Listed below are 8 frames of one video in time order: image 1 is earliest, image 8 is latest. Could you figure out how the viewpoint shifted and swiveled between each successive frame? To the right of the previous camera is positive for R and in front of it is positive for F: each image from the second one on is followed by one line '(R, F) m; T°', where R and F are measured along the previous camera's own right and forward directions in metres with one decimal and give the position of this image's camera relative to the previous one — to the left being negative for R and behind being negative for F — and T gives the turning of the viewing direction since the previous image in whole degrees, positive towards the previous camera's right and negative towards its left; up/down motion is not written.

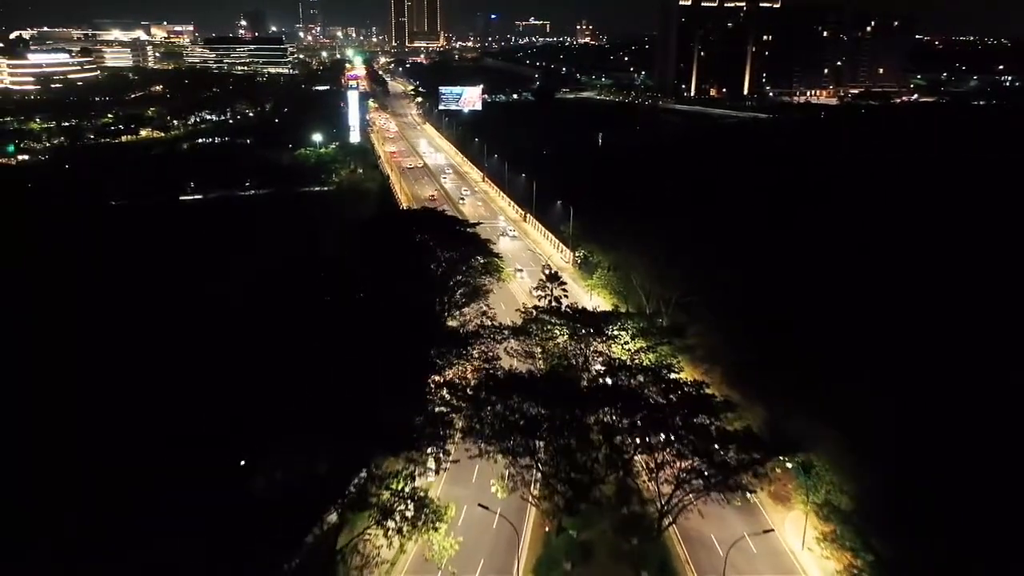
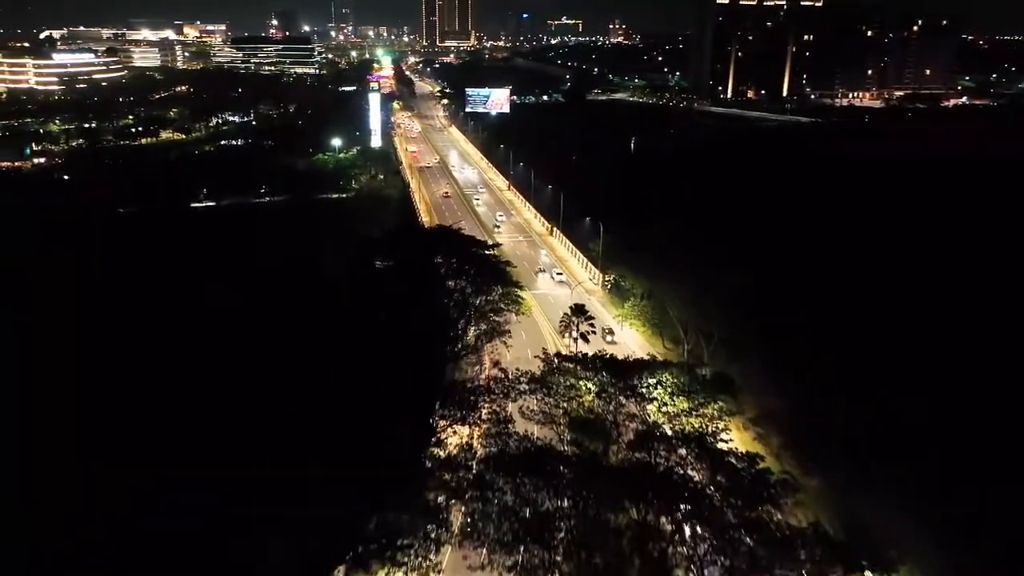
(+0.2, +2.6) m; -2°
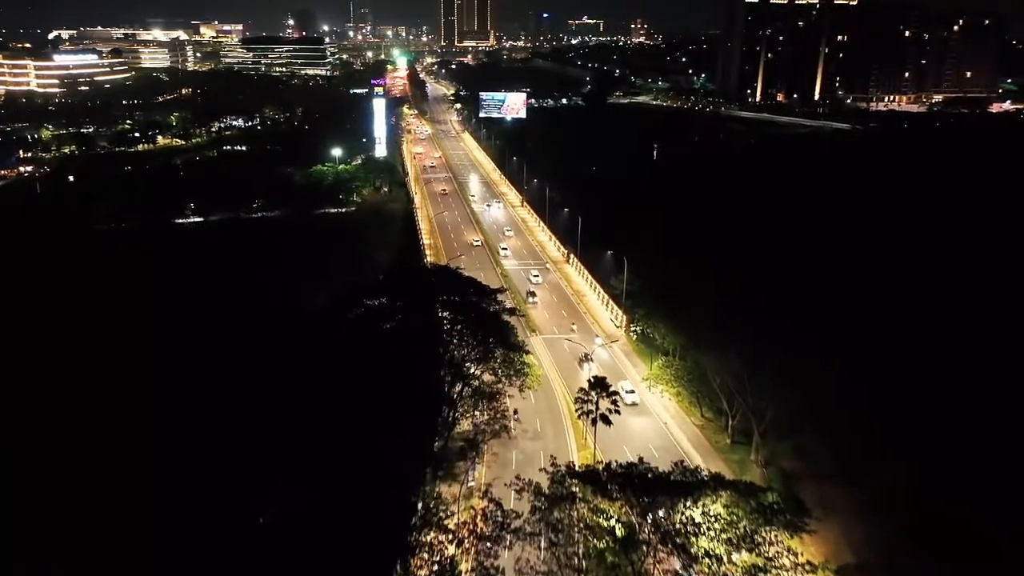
(+0.3, +4.1) m; -1°
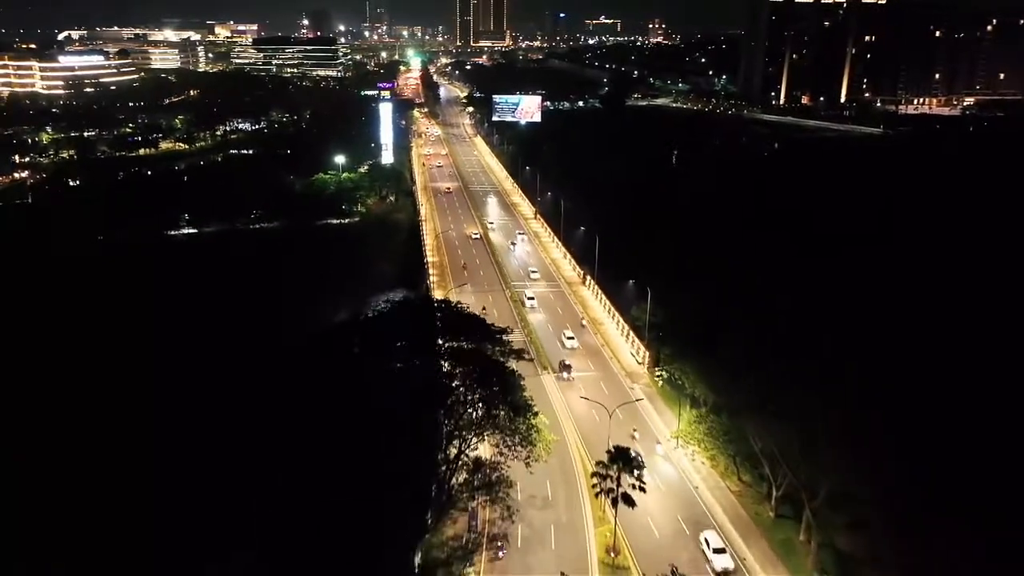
(+0.2, +2.7) m; -1°
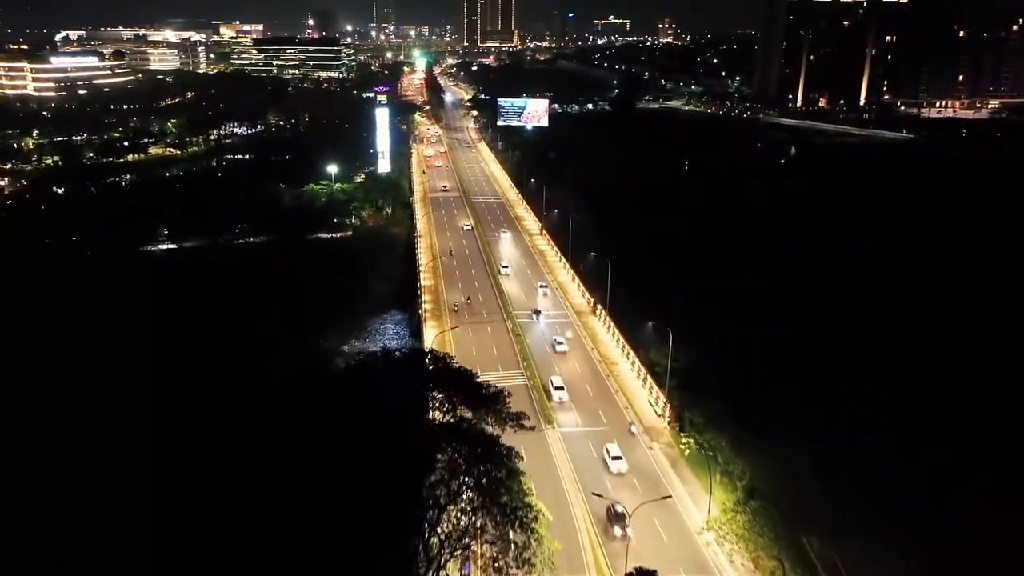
(+0.2, +3.0) m; -1°
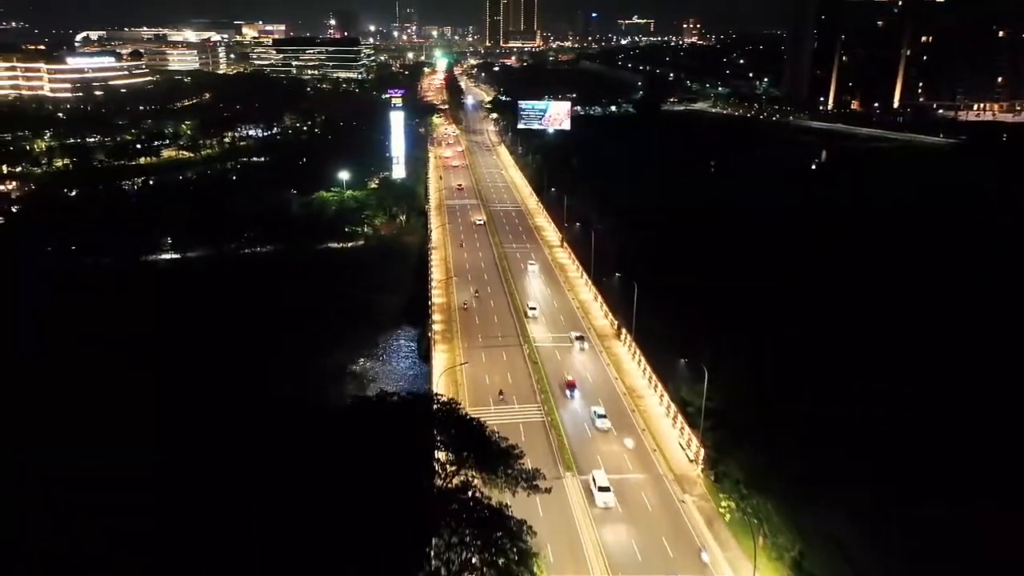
(+0.1, +2.0) m; -2°
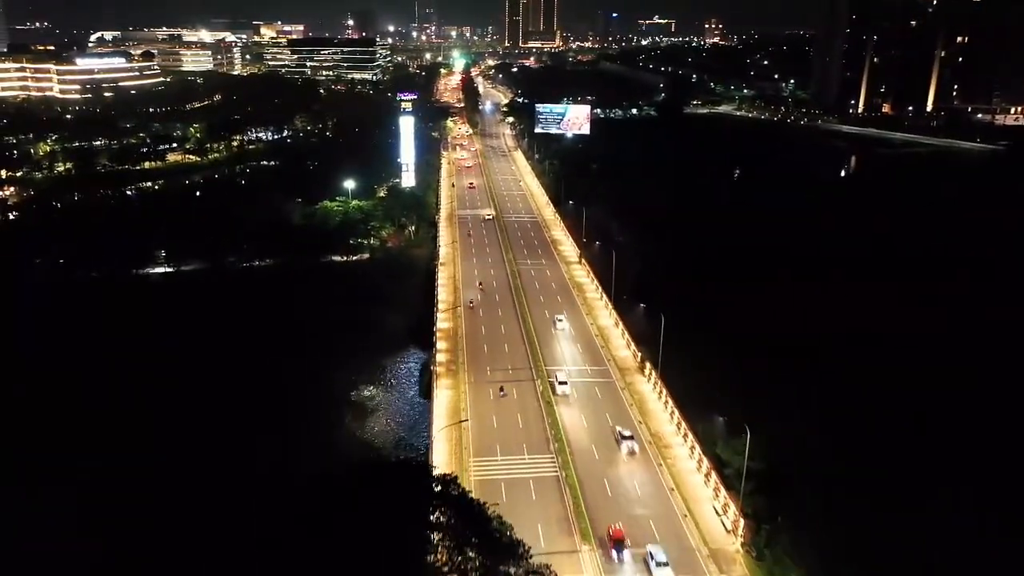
(+0.2, +2.4) m; -1°
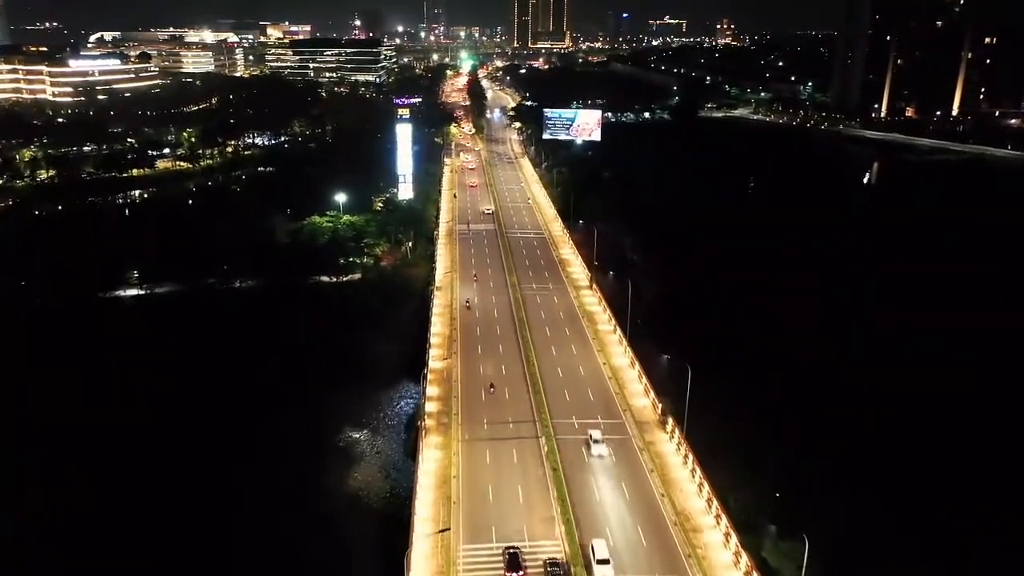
(+0.2, +3.0) m; -1°
